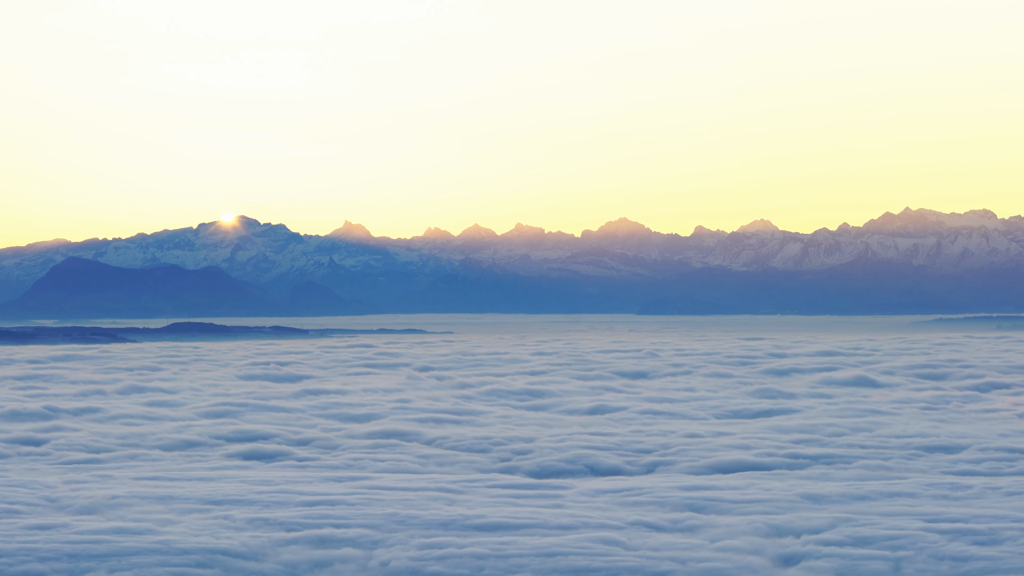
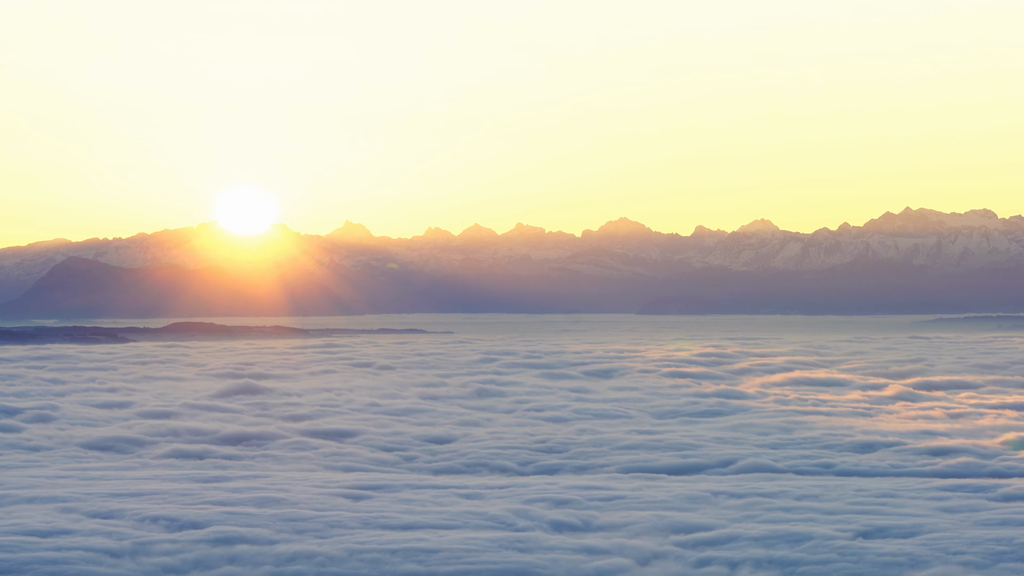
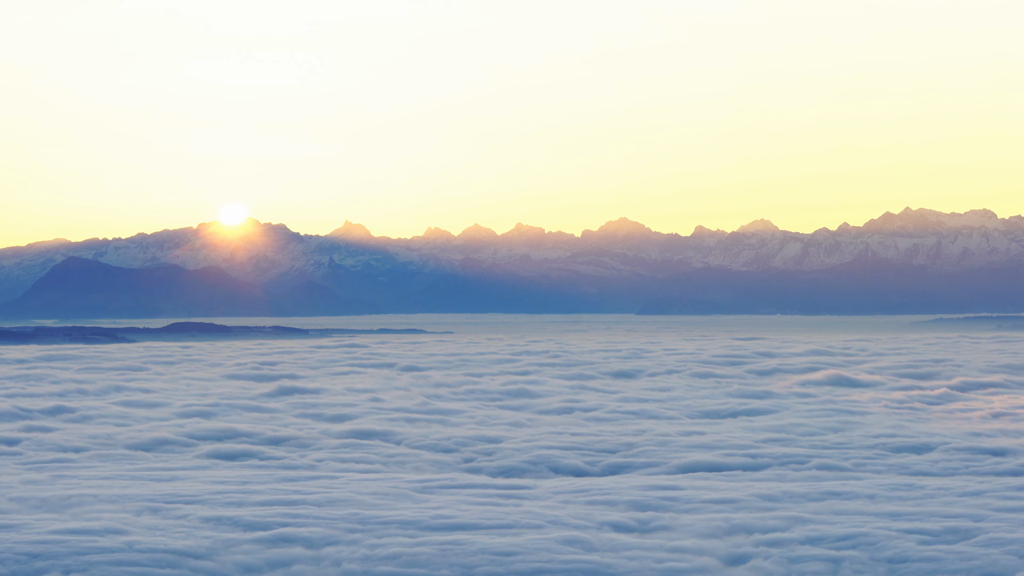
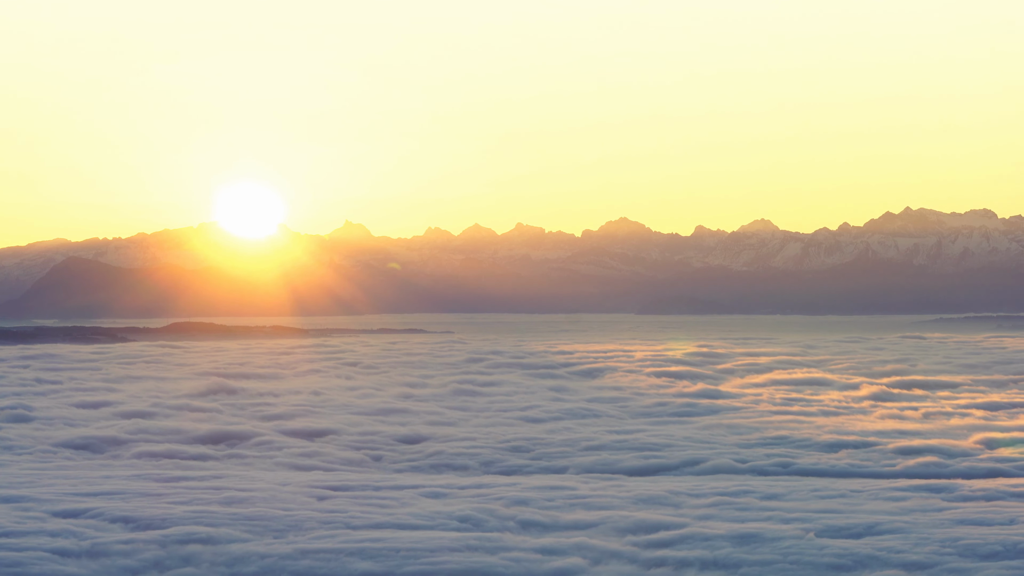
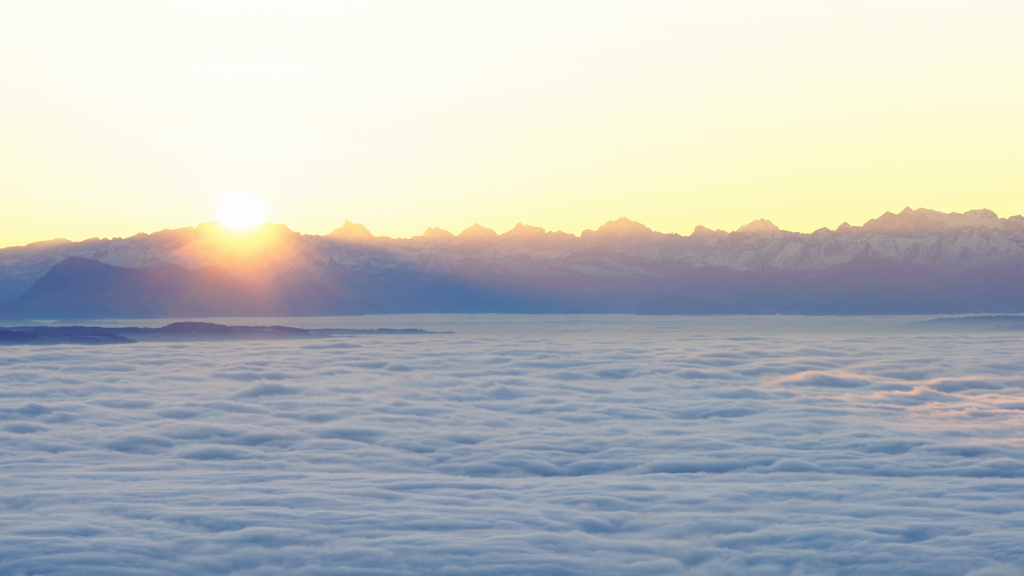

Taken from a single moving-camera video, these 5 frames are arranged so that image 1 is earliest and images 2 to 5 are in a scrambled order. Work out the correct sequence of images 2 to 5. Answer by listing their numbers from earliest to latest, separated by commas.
3, 5, 2, 4
